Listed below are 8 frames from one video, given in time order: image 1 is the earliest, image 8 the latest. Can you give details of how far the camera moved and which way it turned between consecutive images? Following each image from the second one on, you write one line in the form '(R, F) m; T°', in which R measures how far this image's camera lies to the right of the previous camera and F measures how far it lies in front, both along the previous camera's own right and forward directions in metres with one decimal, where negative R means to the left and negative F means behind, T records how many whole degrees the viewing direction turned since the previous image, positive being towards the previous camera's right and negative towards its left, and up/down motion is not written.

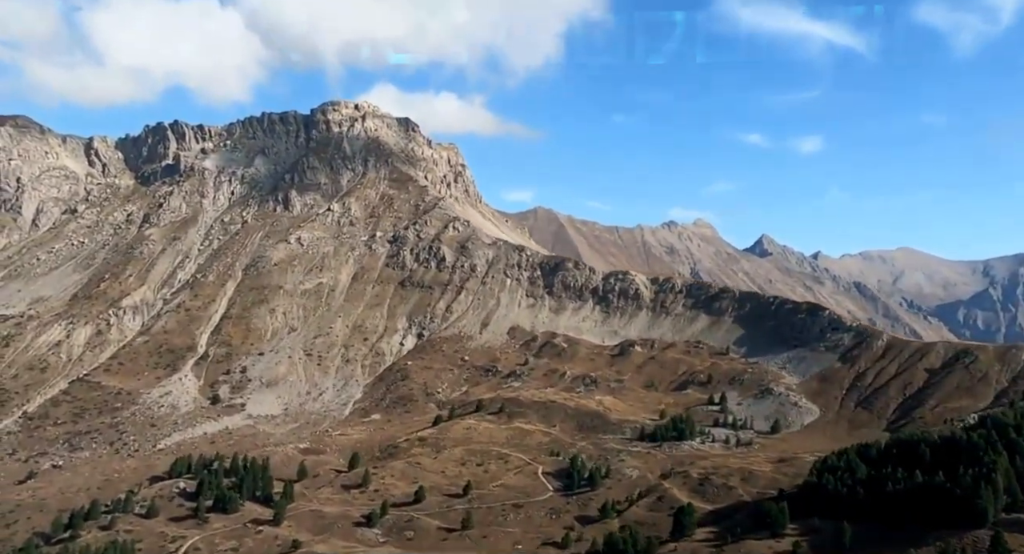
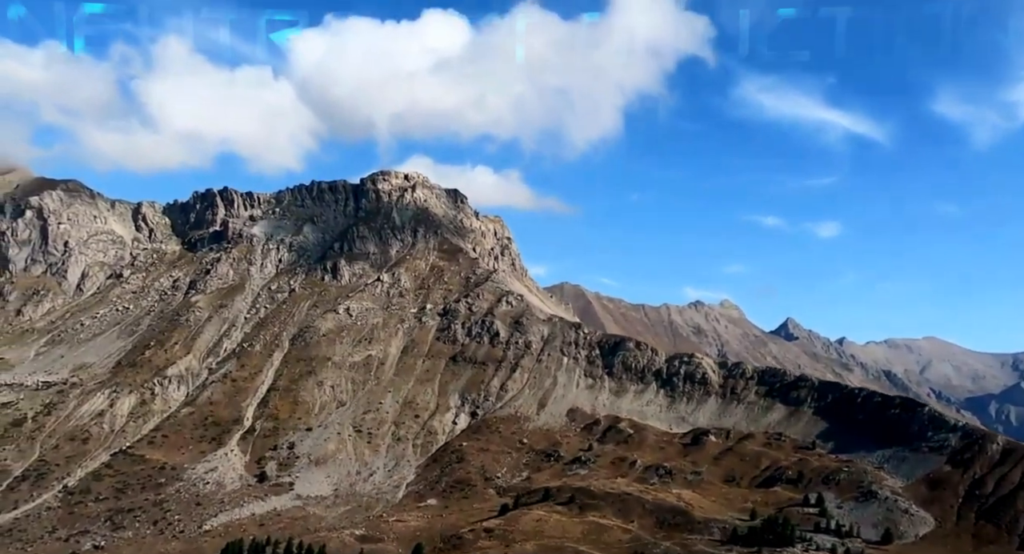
(-7.1, +5.8) m; -2°
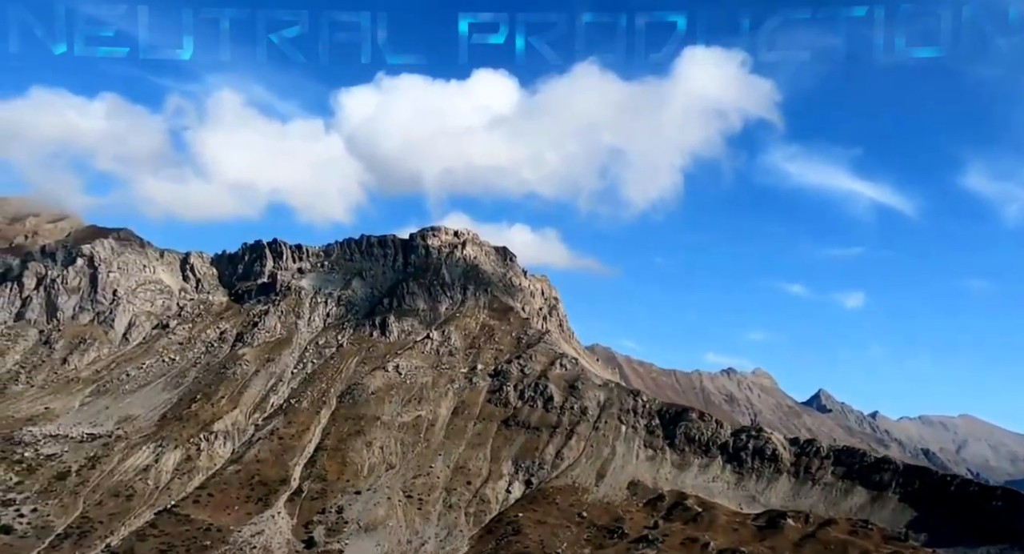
(-6.0, +5.1) m; -2°
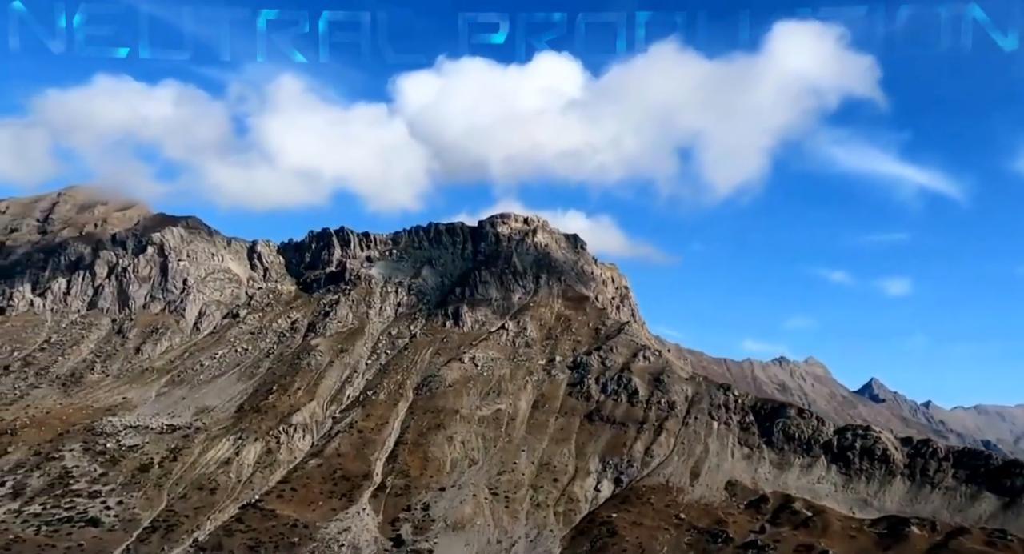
(-8.7, +6.0) m; -3°
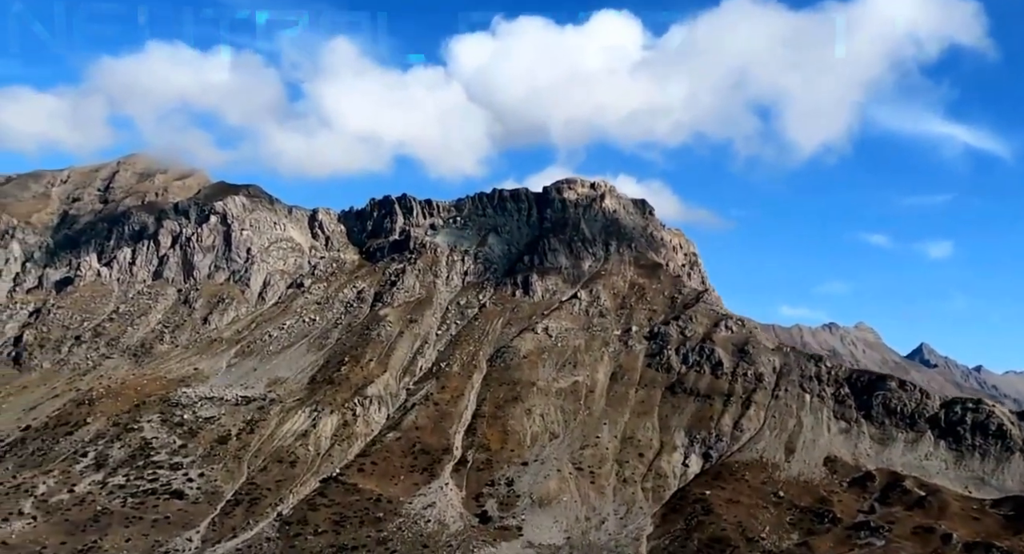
(-8.3, +5.9) m; -3°
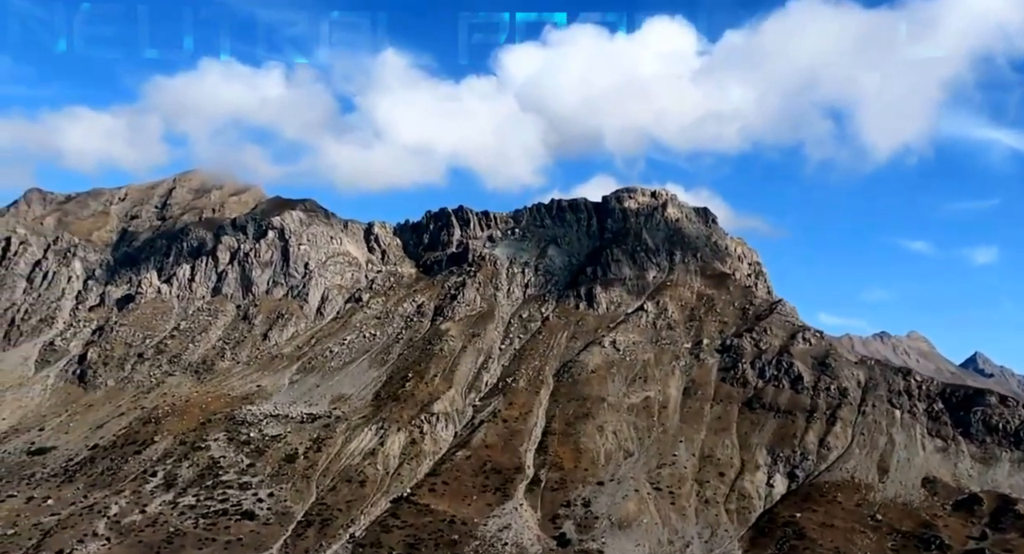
(-6.0, +5.1) m; -3°
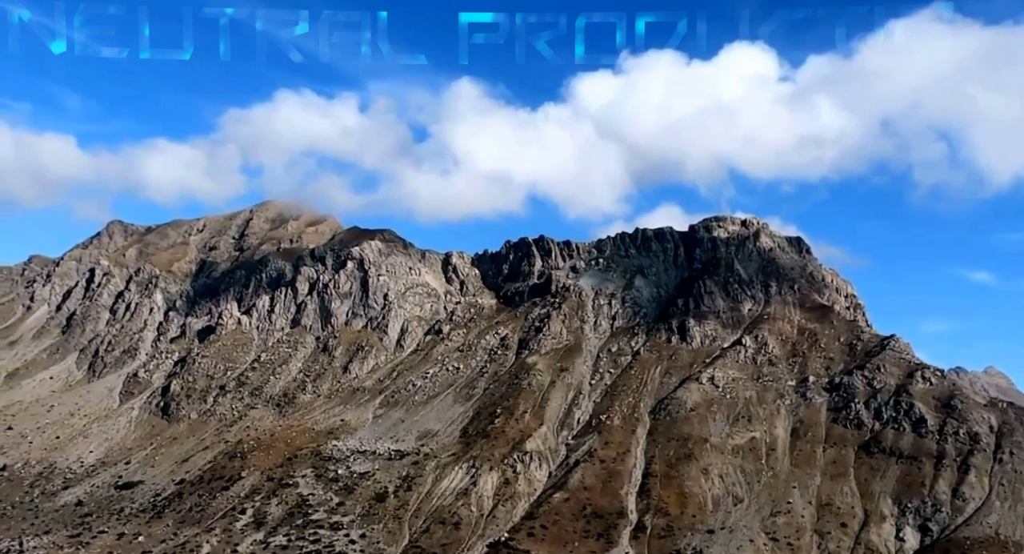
(-8.3, +7.6) m; -4°
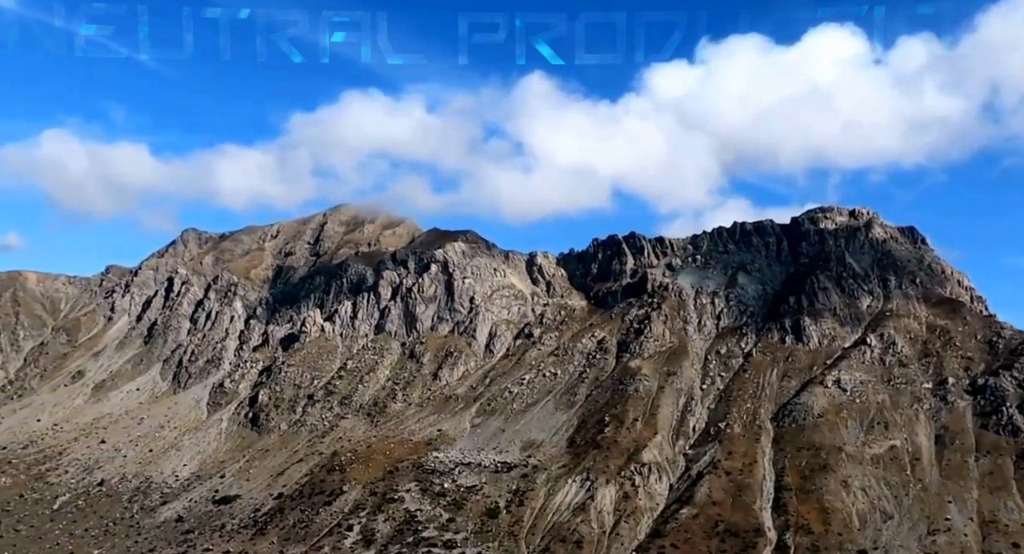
(-11.6, +11.6) m; -3°
